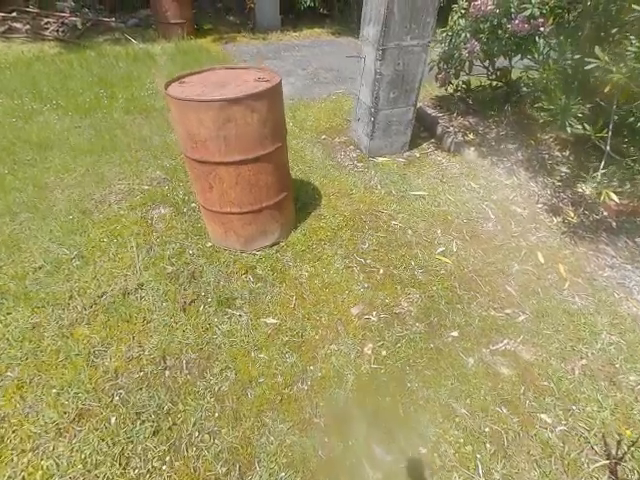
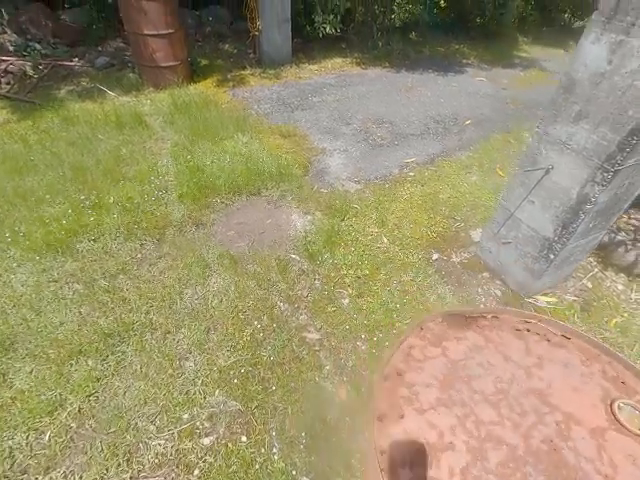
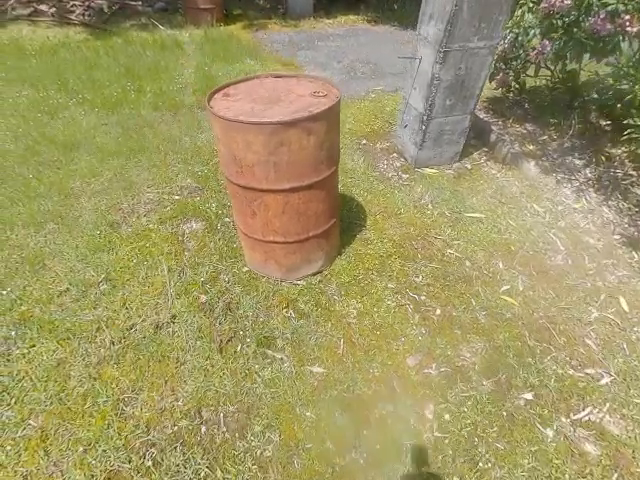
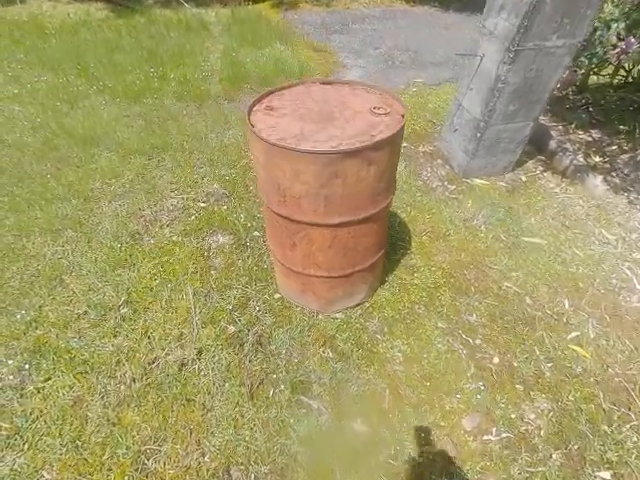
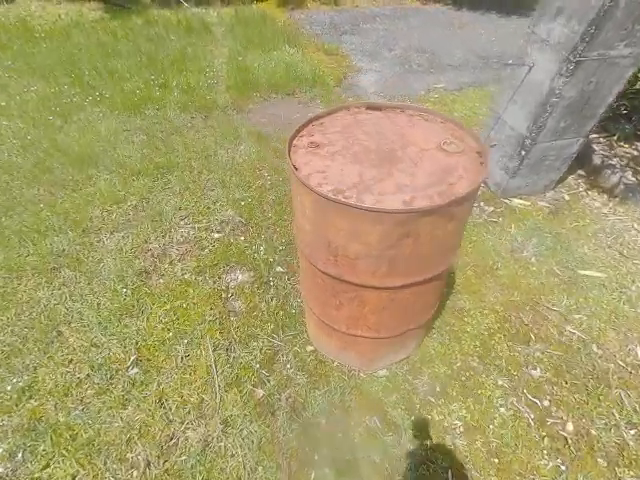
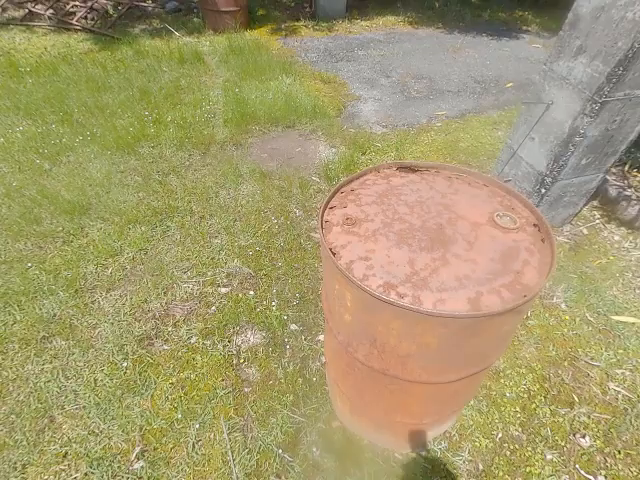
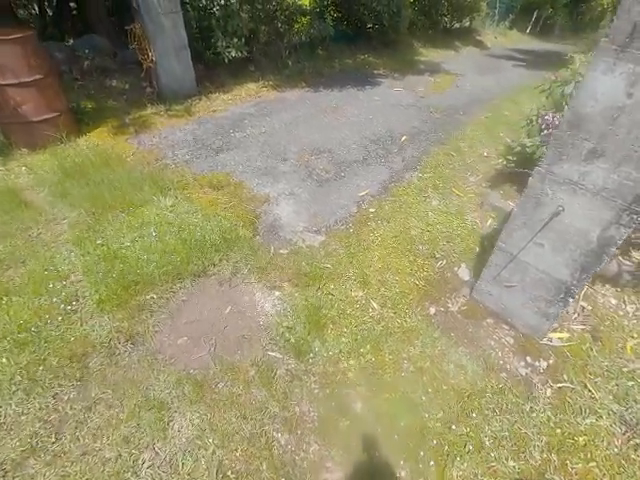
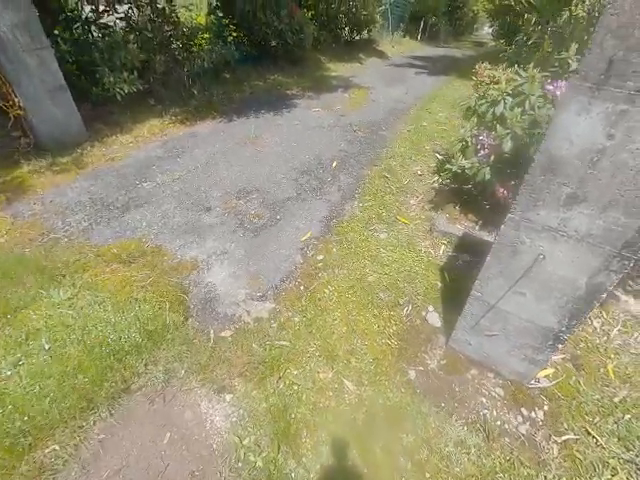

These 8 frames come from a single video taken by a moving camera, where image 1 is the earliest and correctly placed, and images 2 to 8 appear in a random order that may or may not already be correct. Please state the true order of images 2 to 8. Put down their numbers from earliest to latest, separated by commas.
3, 4, 5, 6, 2, 7, 8
